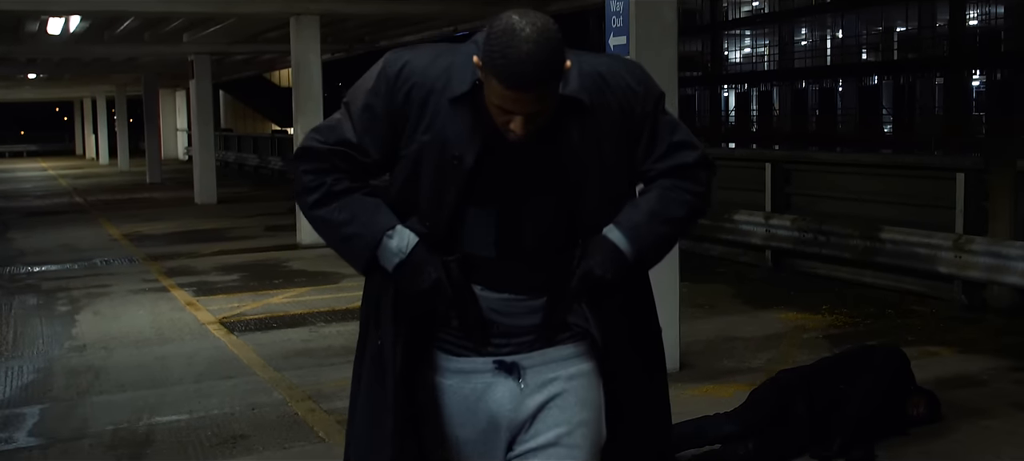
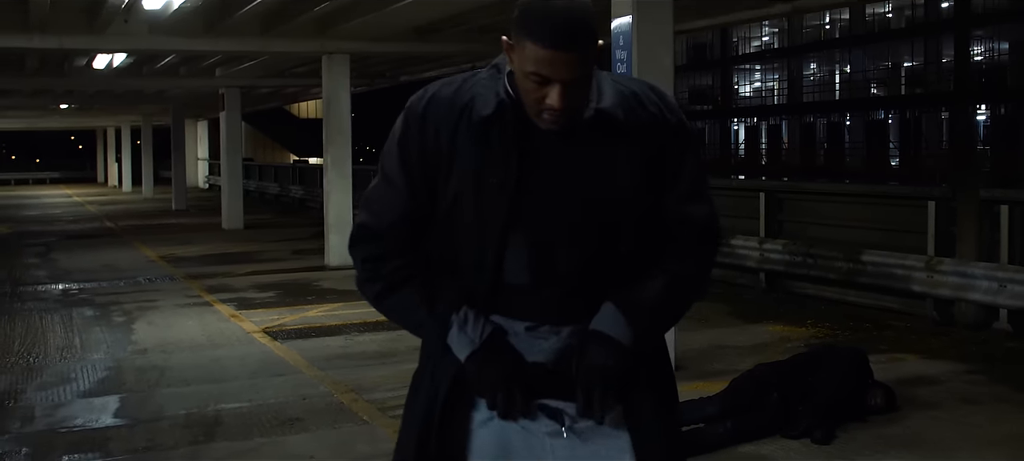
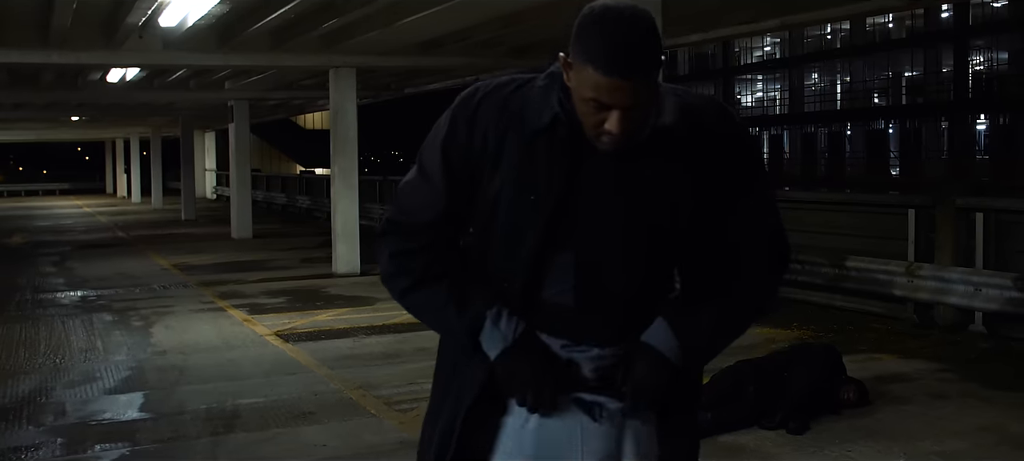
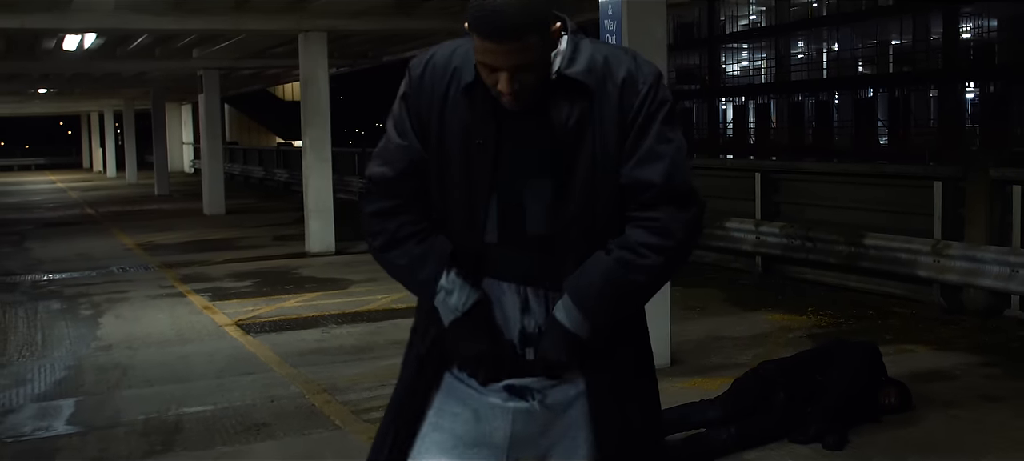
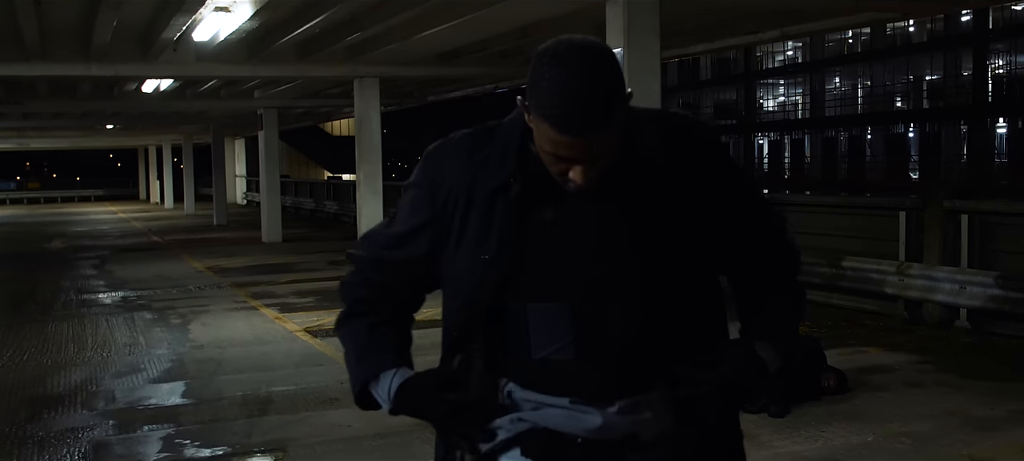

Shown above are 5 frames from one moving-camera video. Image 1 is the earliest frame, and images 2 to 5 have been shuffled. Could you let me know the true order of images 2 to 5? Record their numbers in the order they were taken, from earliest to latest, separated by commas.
4, 2, 3, 5
